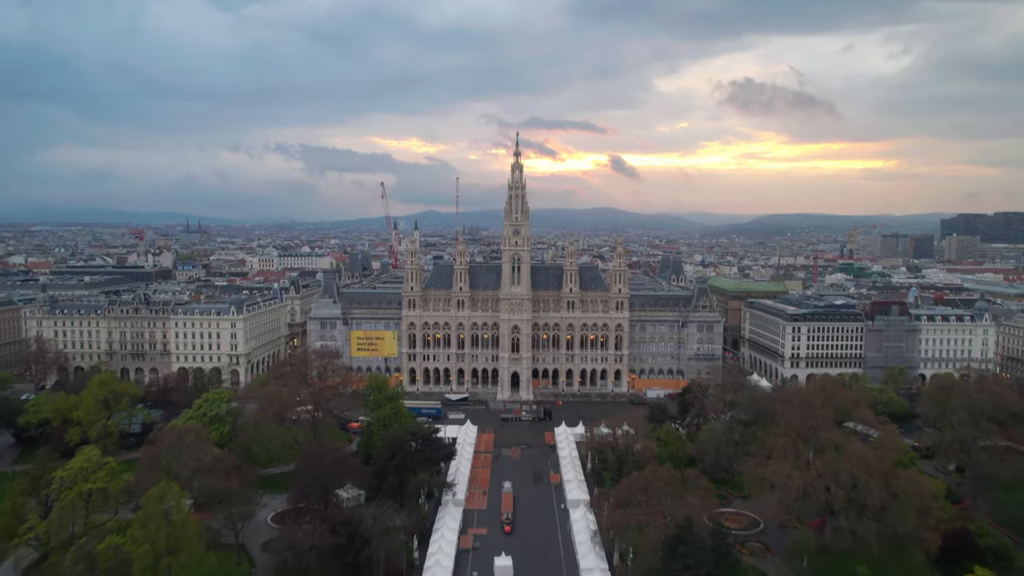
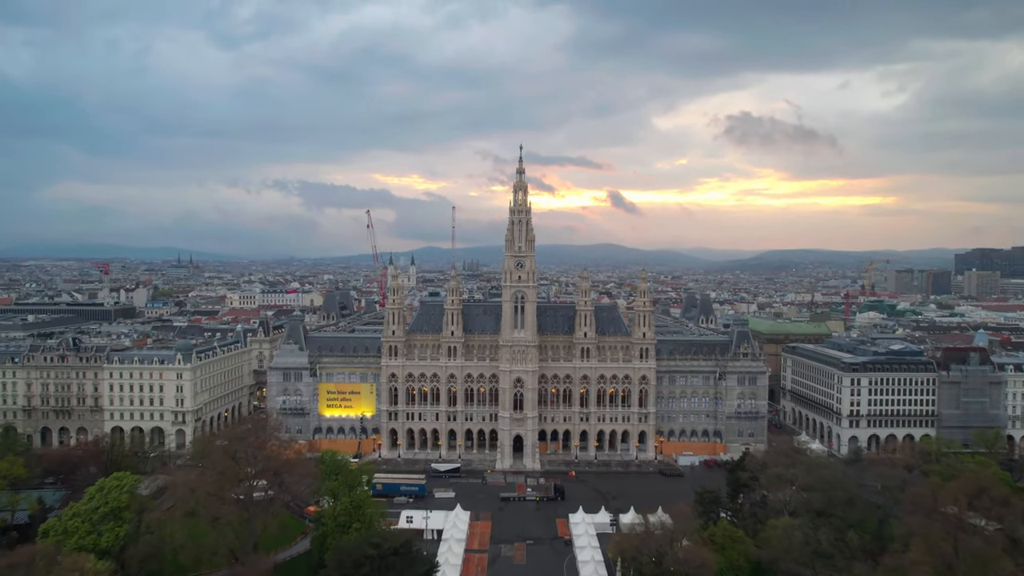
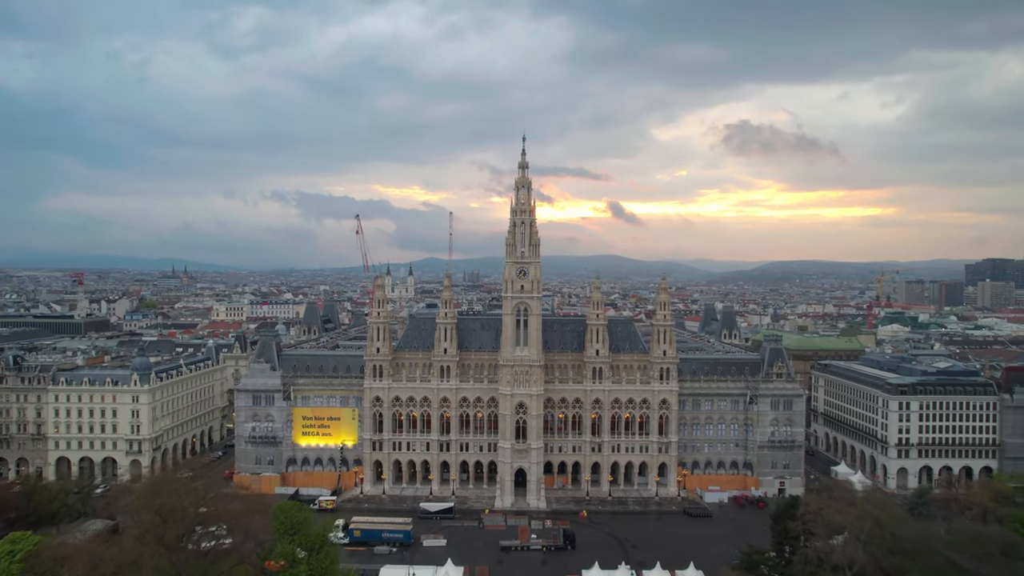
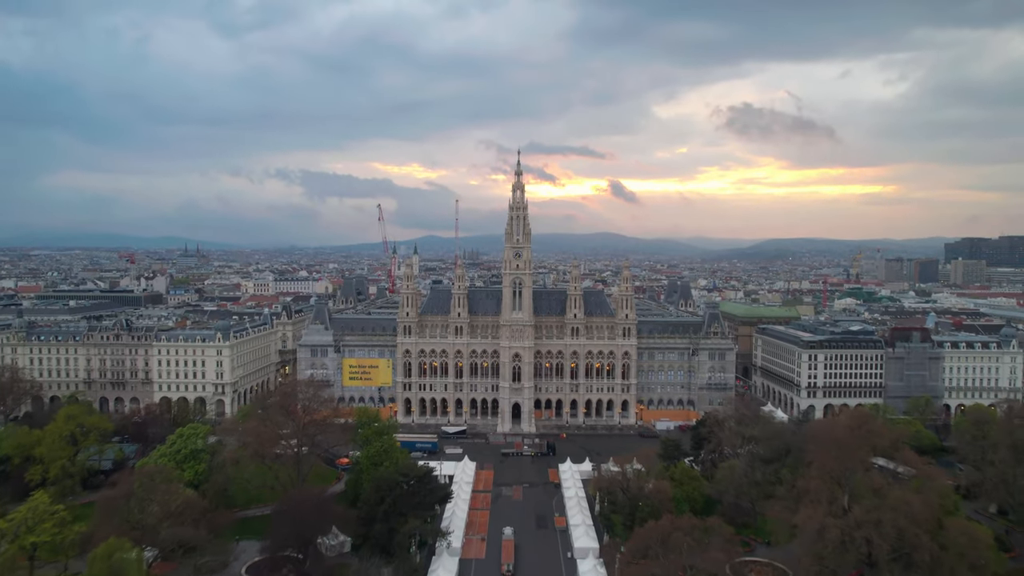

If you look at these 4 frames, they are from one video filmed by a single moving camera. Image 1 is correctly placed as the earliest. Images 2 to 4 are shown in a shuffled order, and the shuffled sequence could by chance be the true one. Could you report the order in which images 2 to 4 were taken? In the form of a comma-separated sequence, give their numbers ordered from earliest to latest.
4, 2, 3
